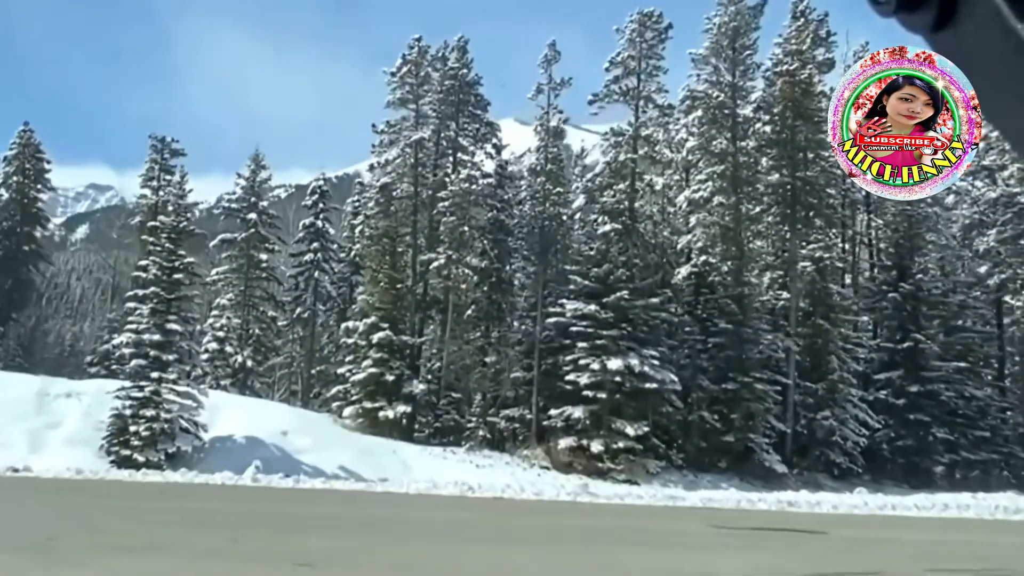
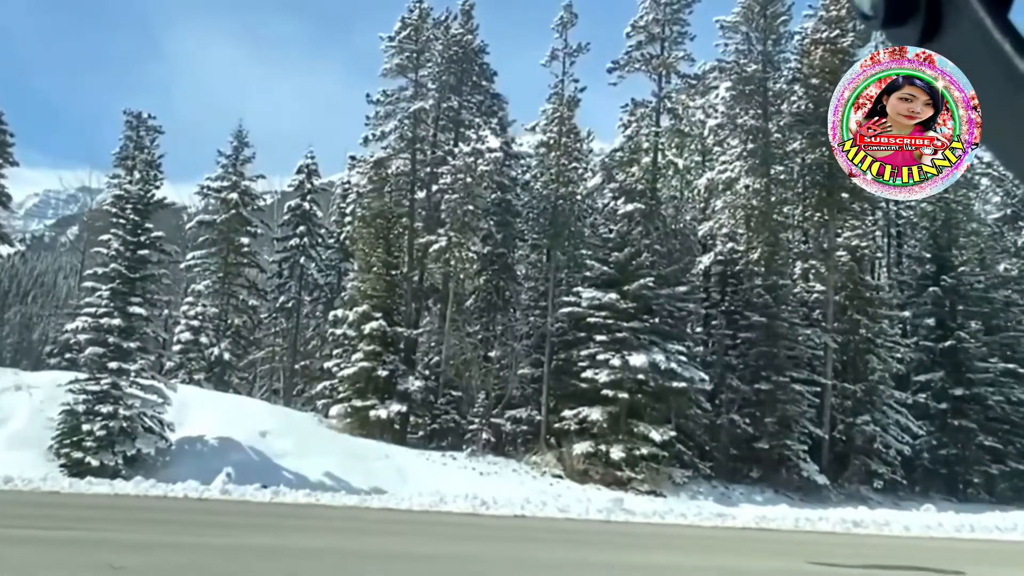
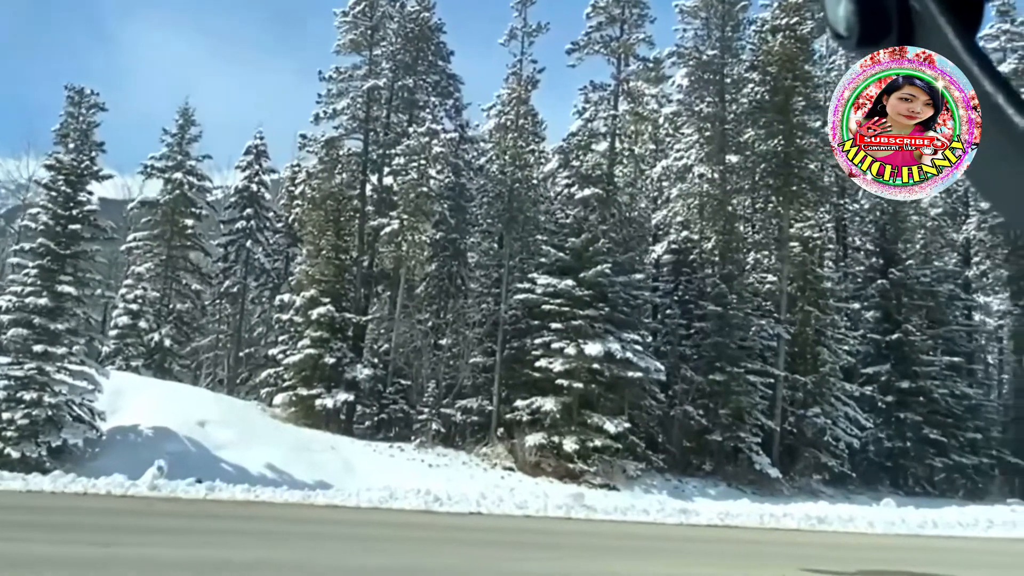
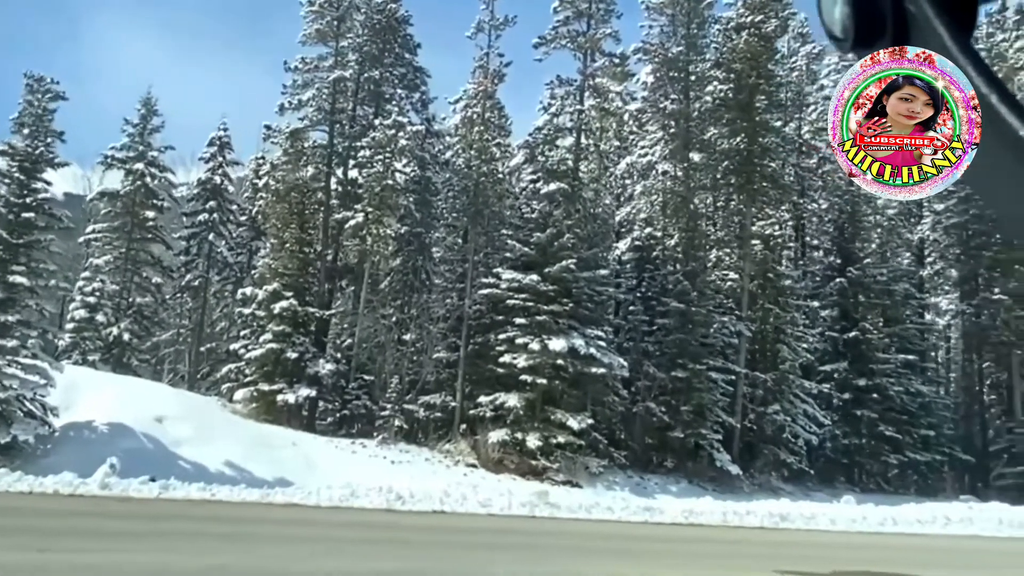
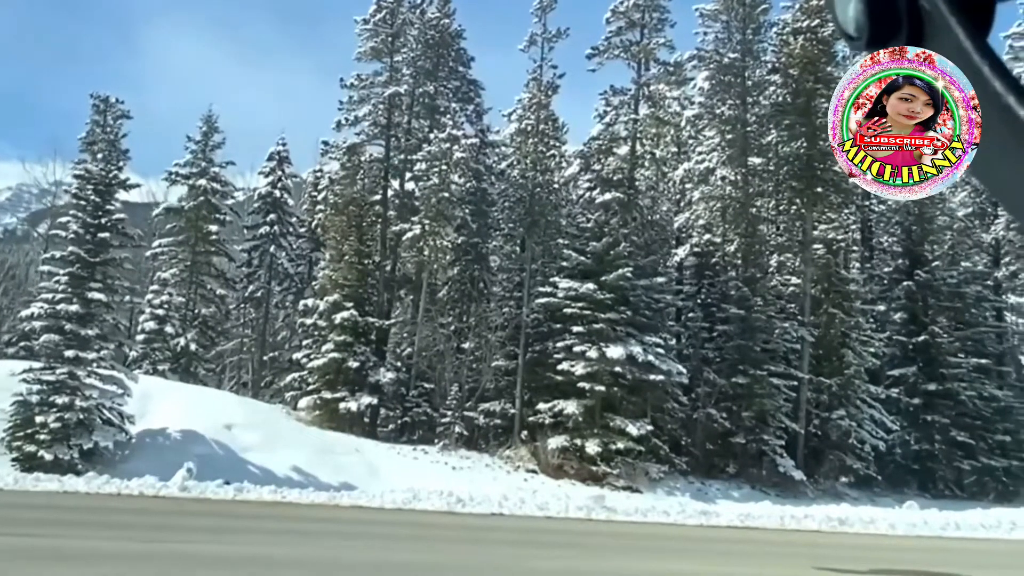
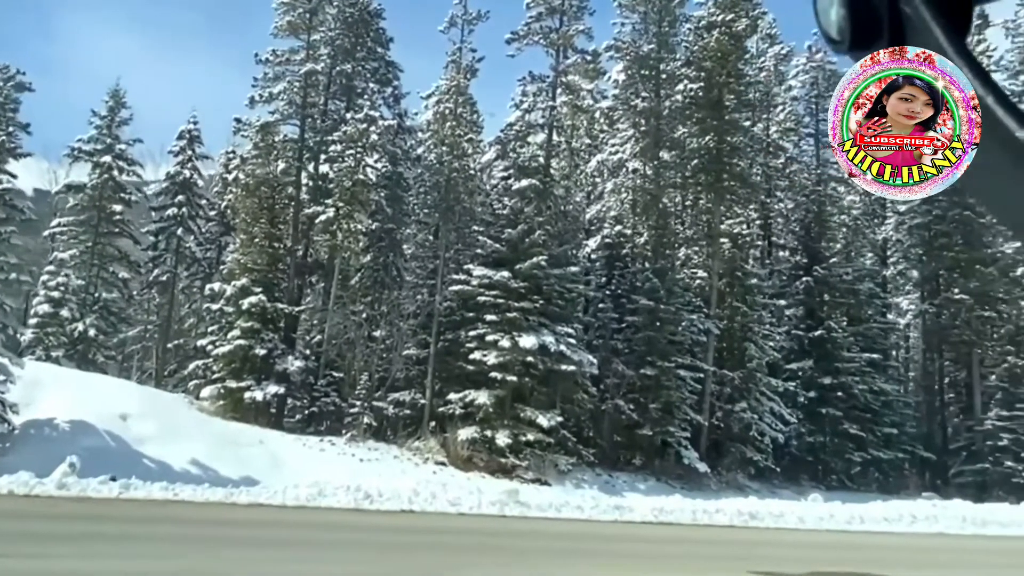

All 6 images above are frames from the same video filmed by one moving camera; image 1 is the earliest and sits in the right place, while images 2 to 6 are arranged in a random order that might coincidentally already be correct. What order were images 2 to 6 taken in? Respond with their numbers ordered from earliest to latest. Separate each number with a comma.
2, 5, 3, 4, 6
